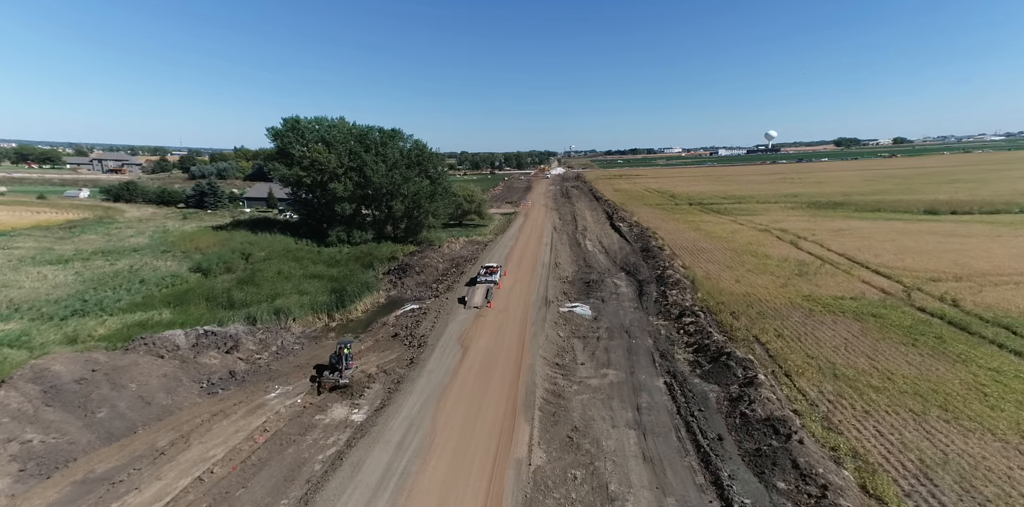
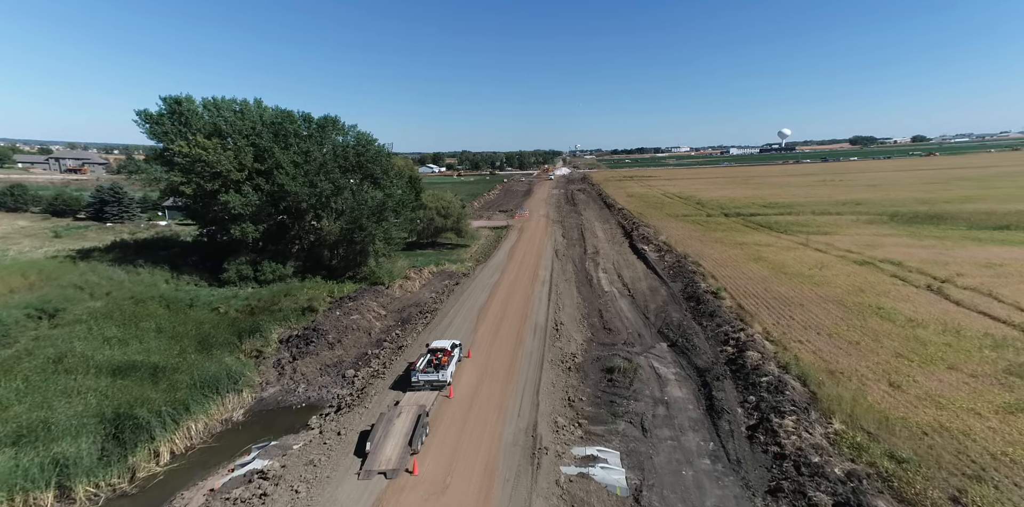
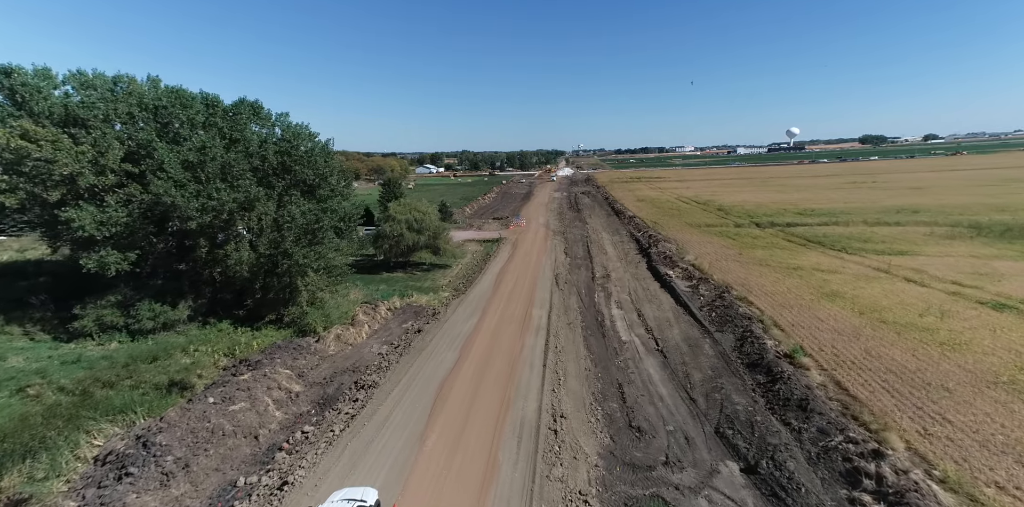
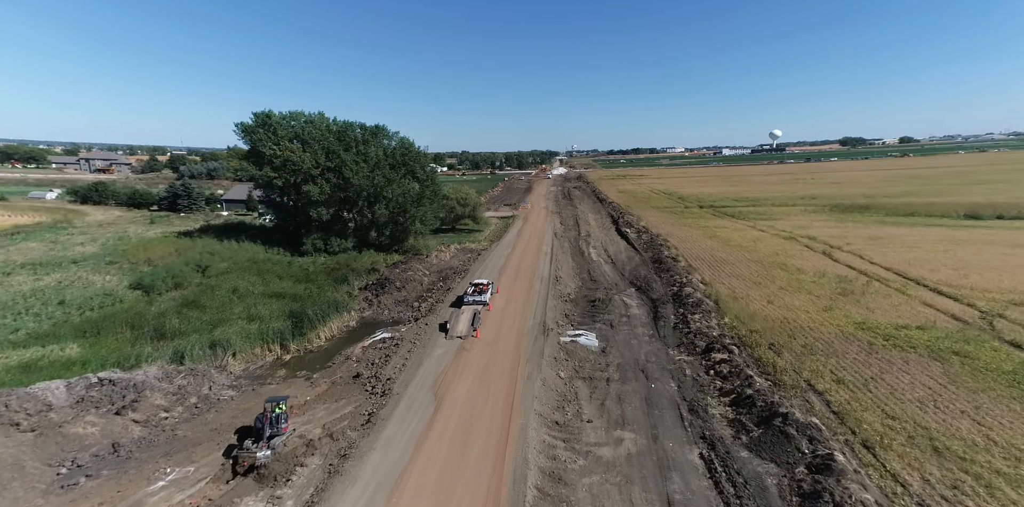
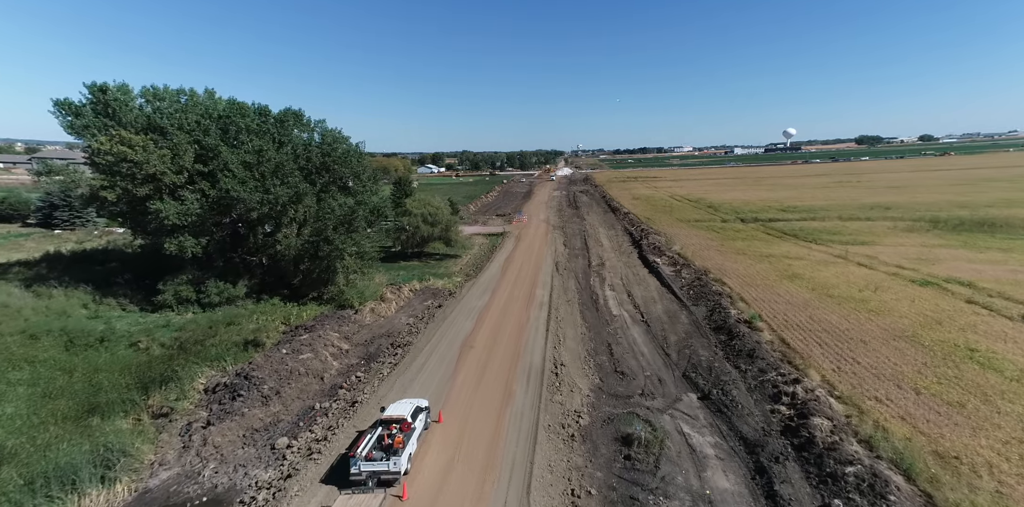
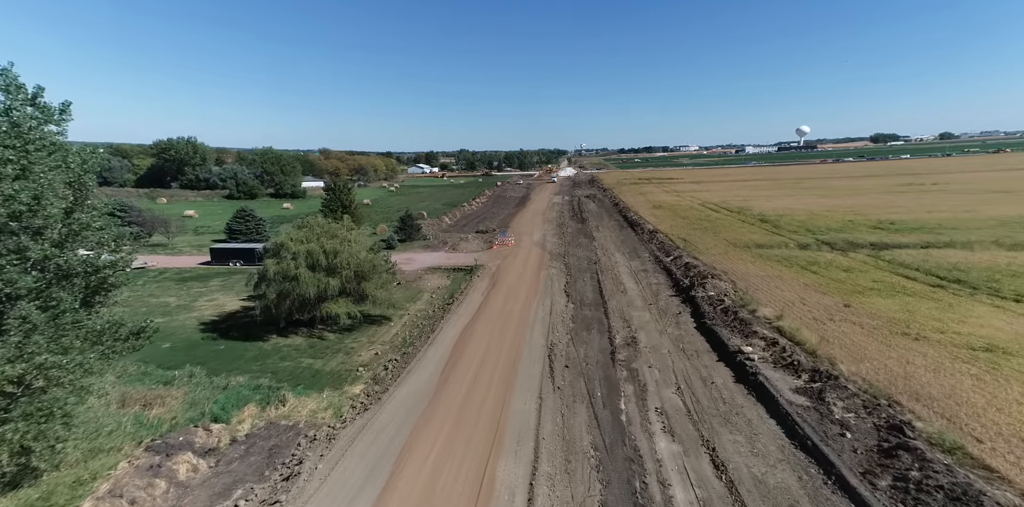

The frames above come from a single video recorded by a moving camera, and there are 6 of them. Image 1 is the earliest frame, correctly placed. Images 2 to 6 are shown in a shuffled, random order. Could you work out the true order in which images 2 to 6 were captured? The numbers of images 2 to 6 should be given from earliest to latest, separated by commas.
4, 2, 5, 3, 6
